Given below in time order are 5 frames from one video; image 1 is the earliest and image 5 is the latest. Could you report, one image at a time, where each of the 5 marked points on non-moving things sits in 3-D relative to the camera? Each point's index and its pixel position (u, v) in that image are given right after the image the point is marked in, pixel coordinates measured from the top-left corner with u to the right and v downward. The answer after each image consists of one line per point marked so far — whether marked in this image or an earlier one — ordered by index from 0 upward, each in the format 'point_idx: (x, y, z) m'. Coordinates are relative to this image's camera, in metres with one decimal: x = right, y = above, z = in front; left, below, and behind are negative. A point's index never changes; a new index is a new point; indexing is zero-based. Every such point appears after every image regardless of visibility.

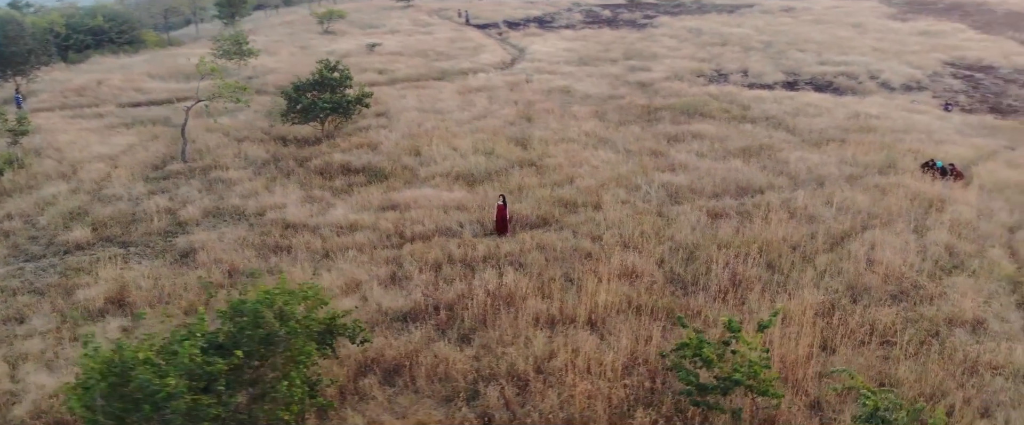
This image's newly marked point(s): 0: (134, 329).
0: (-4.7, -1.5, +9.3) m
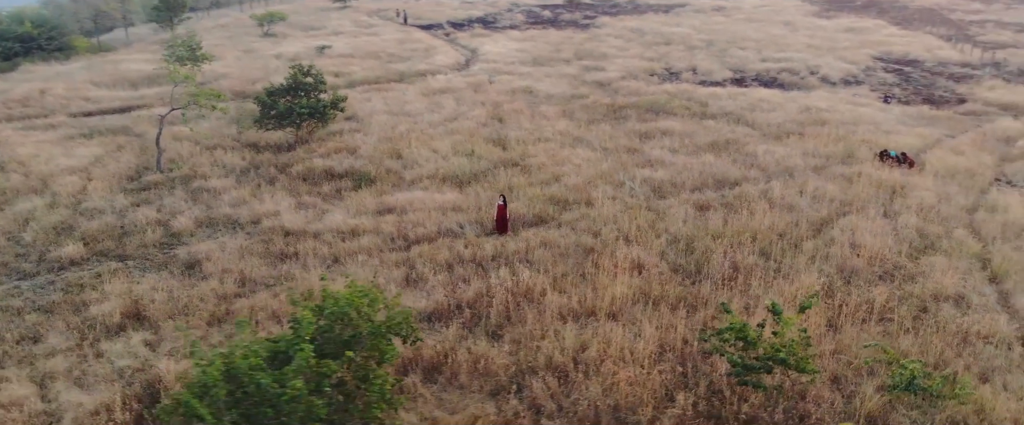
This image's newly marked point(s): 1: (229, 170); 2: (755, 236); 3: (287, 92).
0: (-4.3, -1.6, +9.2) m
1: (-6.0, +0.9, +15.8) m
2: (+4.0, -0.4, +12.4) m
3: (-5.2, +2.8, +17.3) m
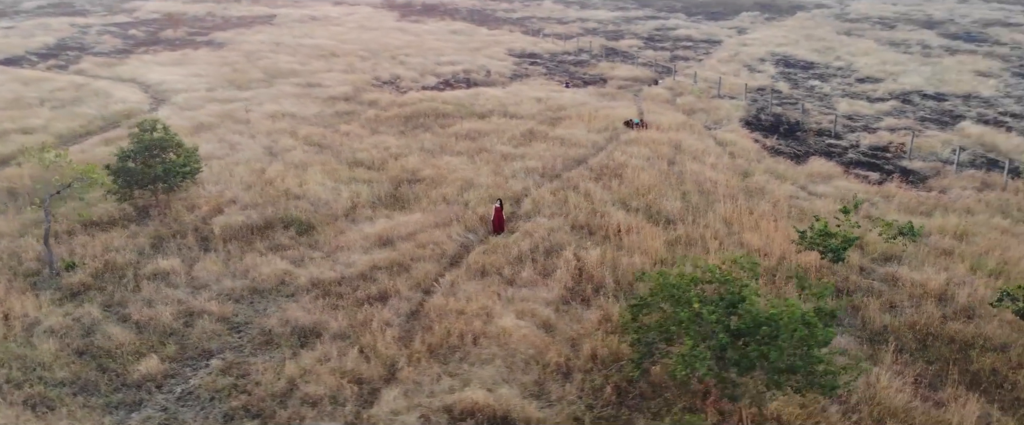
0: (-1.2, -2.3, +9.4) m
1: (-6.9, -0.7, +13.6) m
2: (+3.2, +0.5, +16.8) m
3: (-7.6, +1.2, +15.2) m
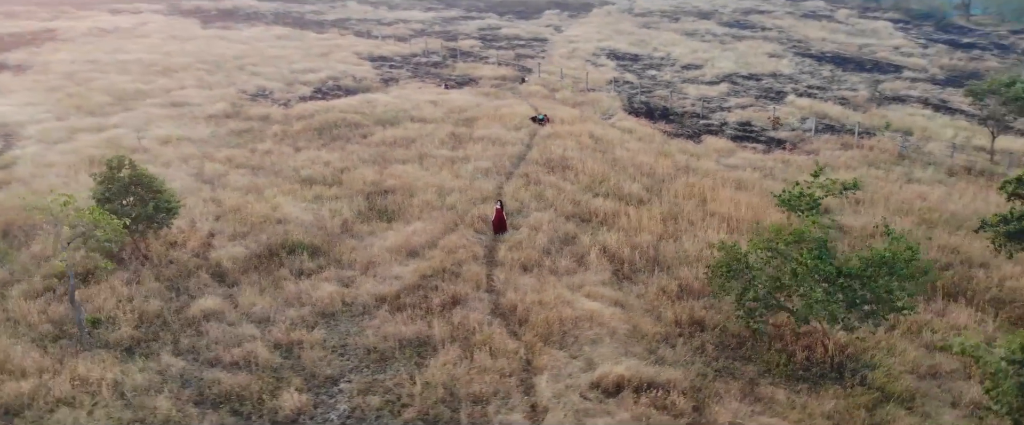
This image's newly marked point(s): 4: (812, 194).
0: (+0.7, -2.3, +10.3) m
1: (-6.1, -1.4, +12.6) m
2: (+2.4, +0.9, +18.6) m
3: (-7.5, +0.4, +13.9) m
4: (+6.0, +0.4, +14.9) m
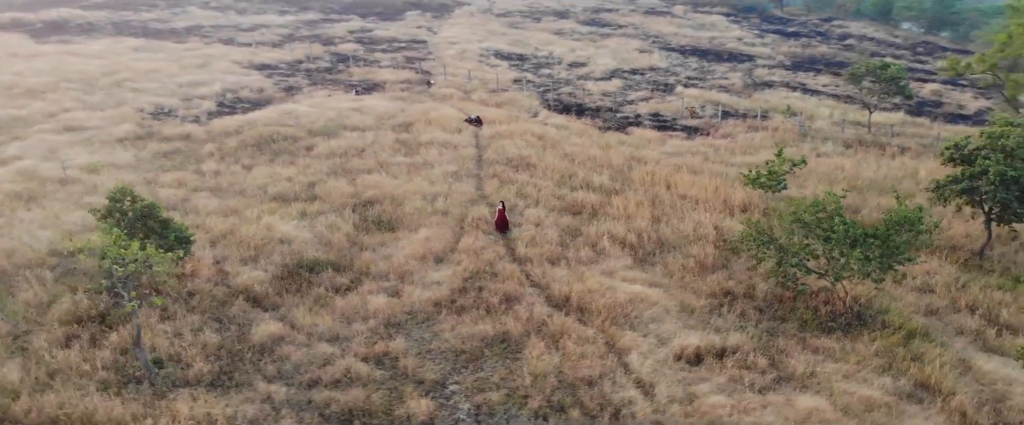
0: (+2.1, -2.1, +11.4) m
1: (-5.2, -1.9, +12.1) m
2: (+1.6, +1.1, +19.8) m
3: (-6.9, -0.2, +13.1) m
4: (+6.0, +0.9, +16.9) m
